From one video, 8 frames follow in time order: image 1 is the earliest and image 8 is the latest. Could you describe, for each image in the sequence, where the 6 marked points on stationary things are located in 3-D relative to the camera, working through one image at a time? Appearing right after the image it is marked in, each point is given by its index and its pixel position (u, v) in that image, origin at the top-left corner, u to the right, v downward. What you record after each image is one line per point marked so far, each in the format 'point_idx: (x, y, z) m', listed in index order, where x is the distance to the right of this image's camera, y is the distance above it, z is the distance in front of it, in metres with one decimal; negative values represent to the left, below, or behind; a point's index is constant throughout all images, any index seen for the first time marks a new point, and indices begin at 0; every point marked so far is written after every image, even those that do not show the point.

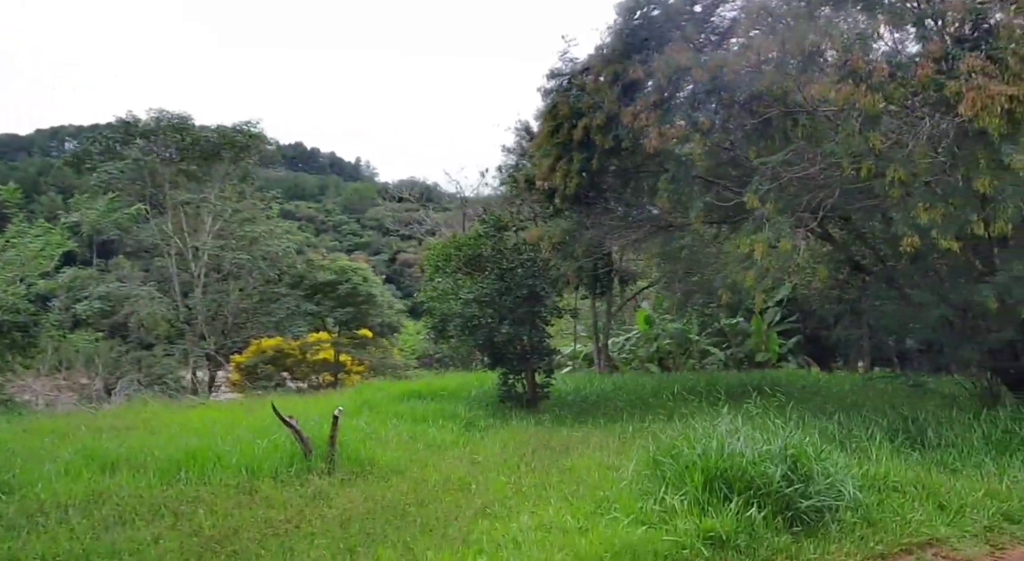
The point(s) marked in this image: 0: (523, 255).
0: (+0.5, +0.3, +9.6) m
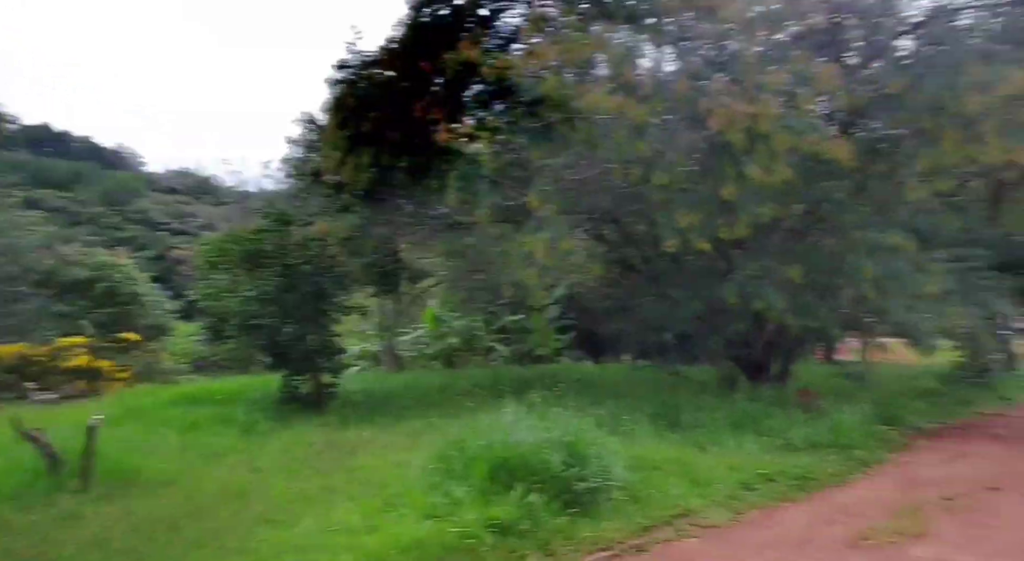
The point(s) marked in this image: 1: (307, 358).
0: (-2.3, +0.3, +9.0) m
1: (-2.2, -0.9, +9.0) m
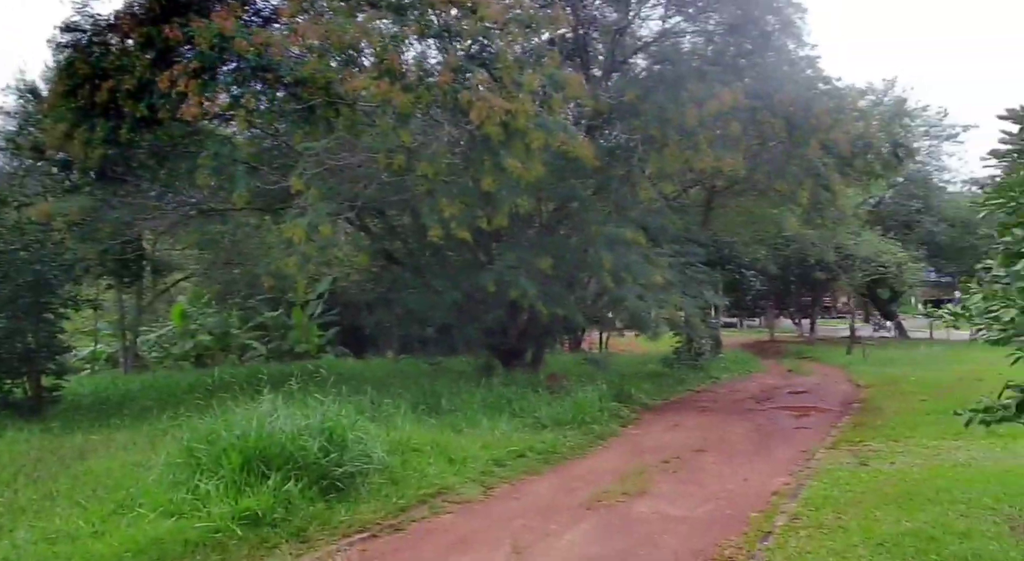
0: (-4.7, +0.4, +8.1) m
1: (-4.7, -0.8, +8.0) m
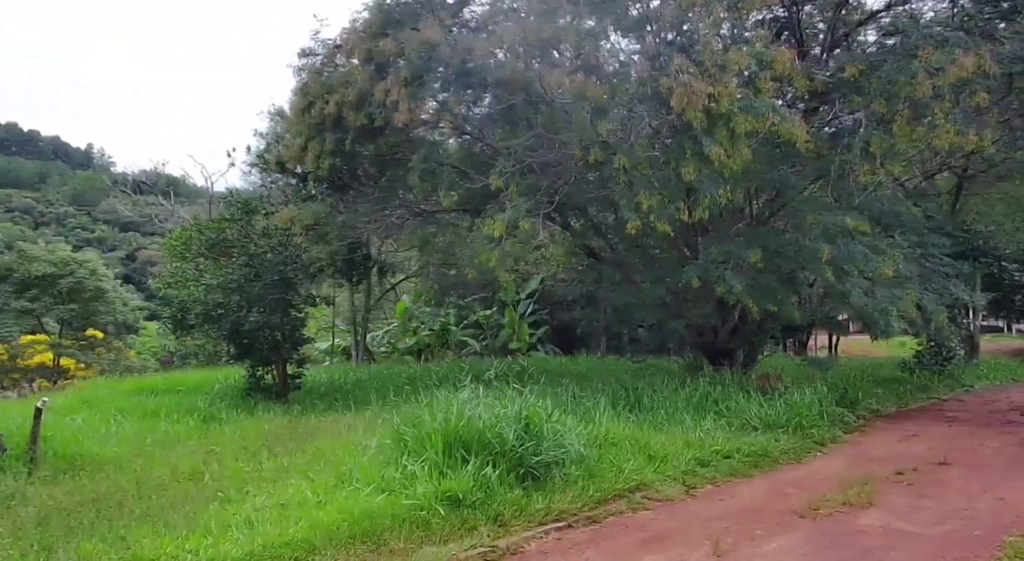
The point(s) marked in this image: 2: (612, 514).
0: (-2.6, +0.4, +9.0) m
1: (-2.6, -0.8, +9.0) m
2: (+0.7, -1.6, +5.3) m
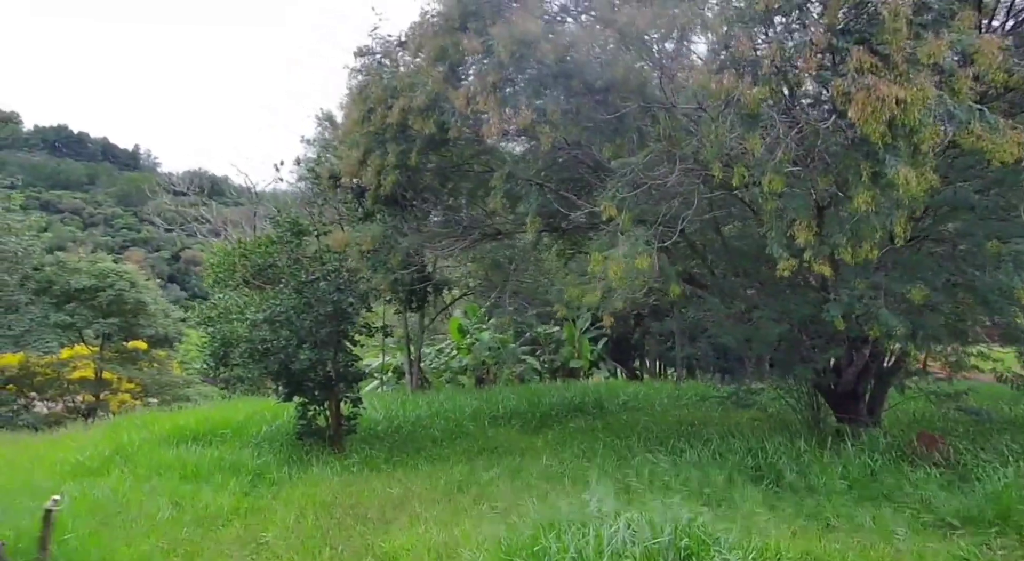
0: (-1.9, +0.2, +8.1) m
1: (-1.8, -1.0, +8.1) m
2: (+1.3, -1.8, +4.3) m
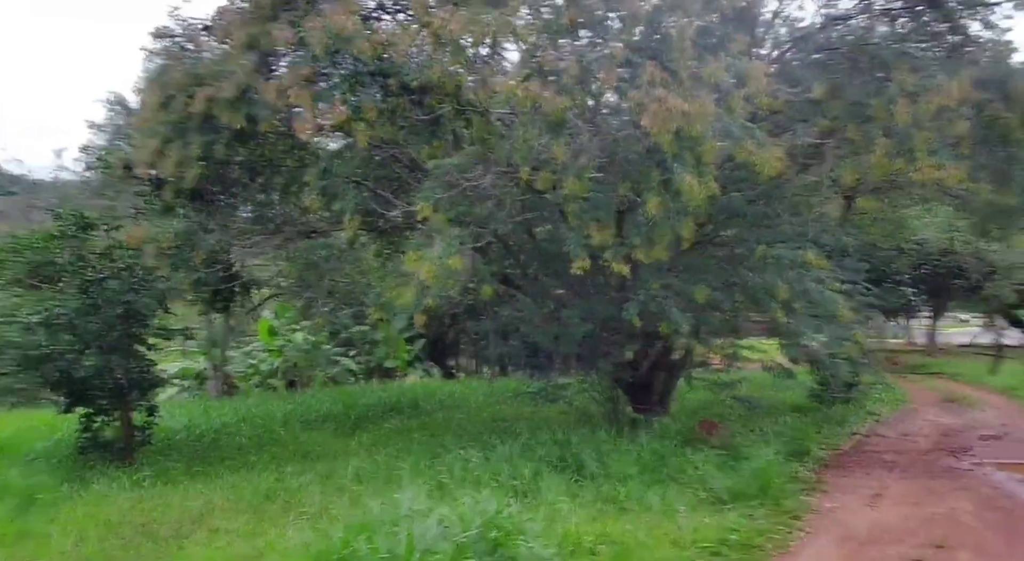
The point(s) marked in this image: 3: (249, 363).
0: (-3.6, +0.2, +7.5) m
1: (-3.6, -1.0, +7.5) m
2: (+0.3, -1.8, +4.5) m
3: (-4.3, -1.4, +13.6) m
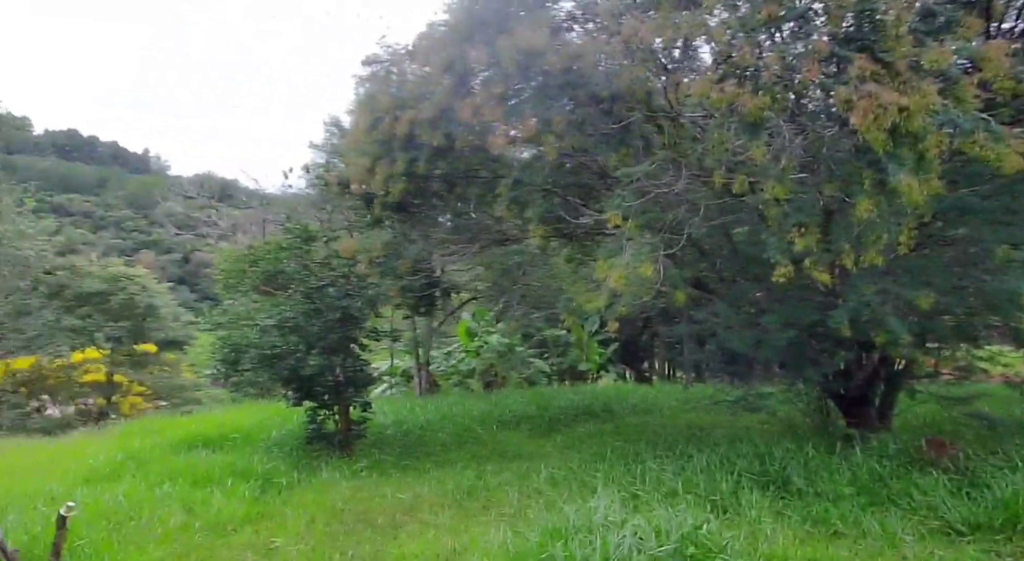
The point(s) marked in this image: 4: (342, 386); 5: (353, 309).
0: (-1.8, +0.1, +8.1) m
1: (-1.8, -1.1, +8.1) m
2: (+1.3, -1.9, +4.3) m
3: (-1.1, -1.4, +14.2) m
4: (-1.7, -1.0, +8.1) m
5: (-1.6, -0.3, +8.0) m
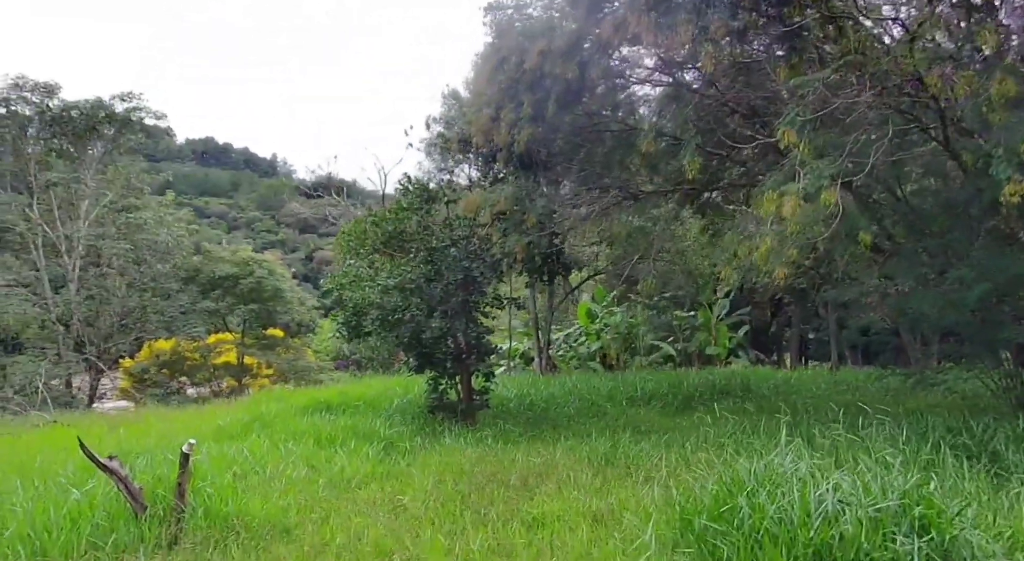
0: (-0.6, +0.4, +7.9) m
1: (-0.5, -0.8, +7.9) m
2: (+2.0, -1.6, +3.7) m
3: (+1.0, -1.1, +13.8) m
4: (-0.5, -0.7, +7.9) m
5: (-0.4, 0.0, +7.8) m
